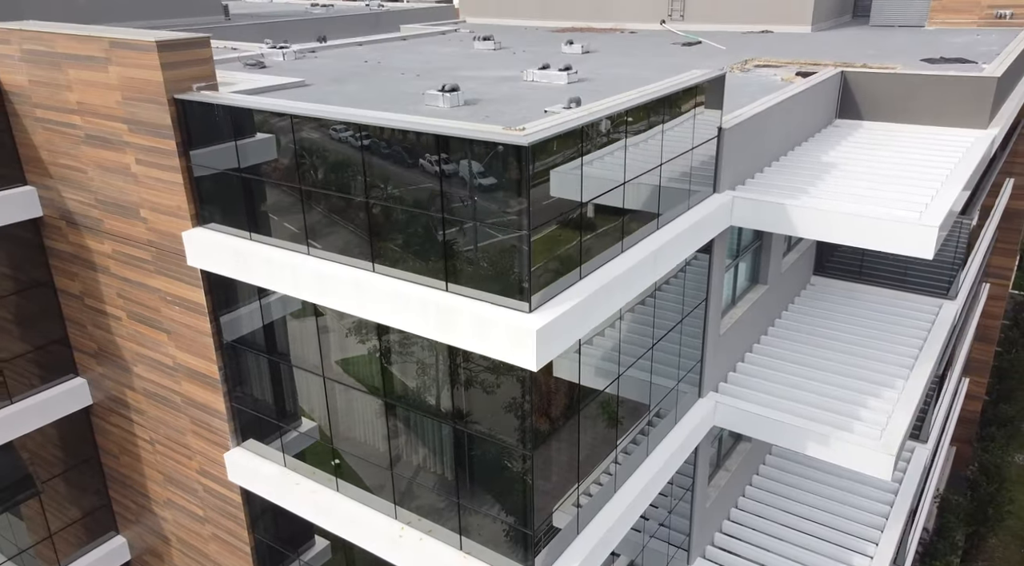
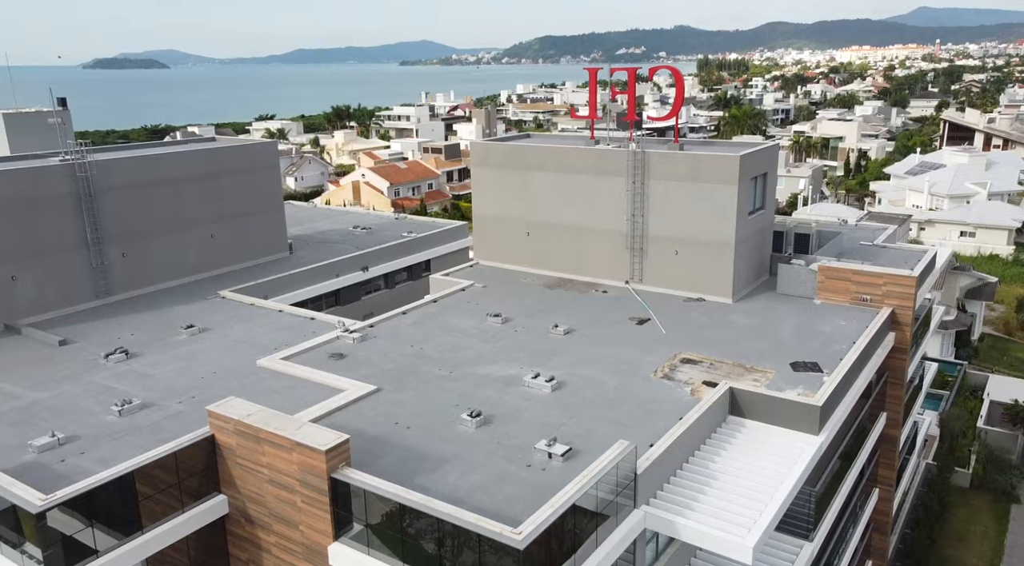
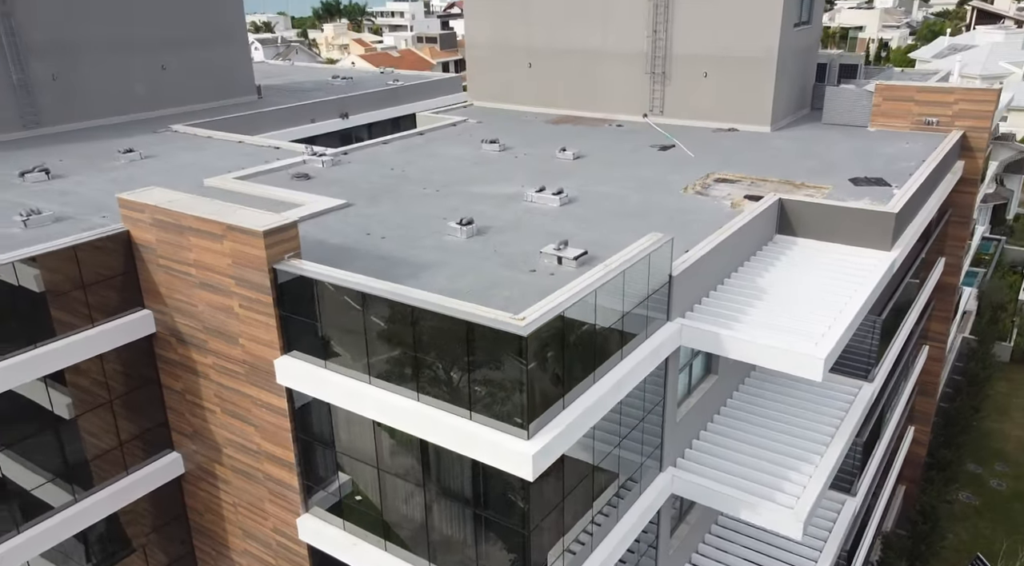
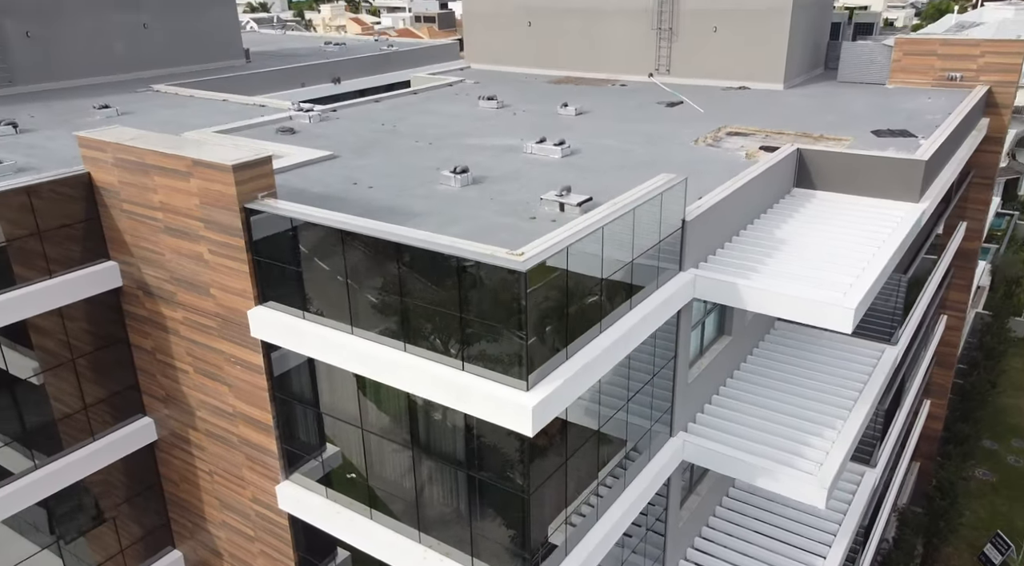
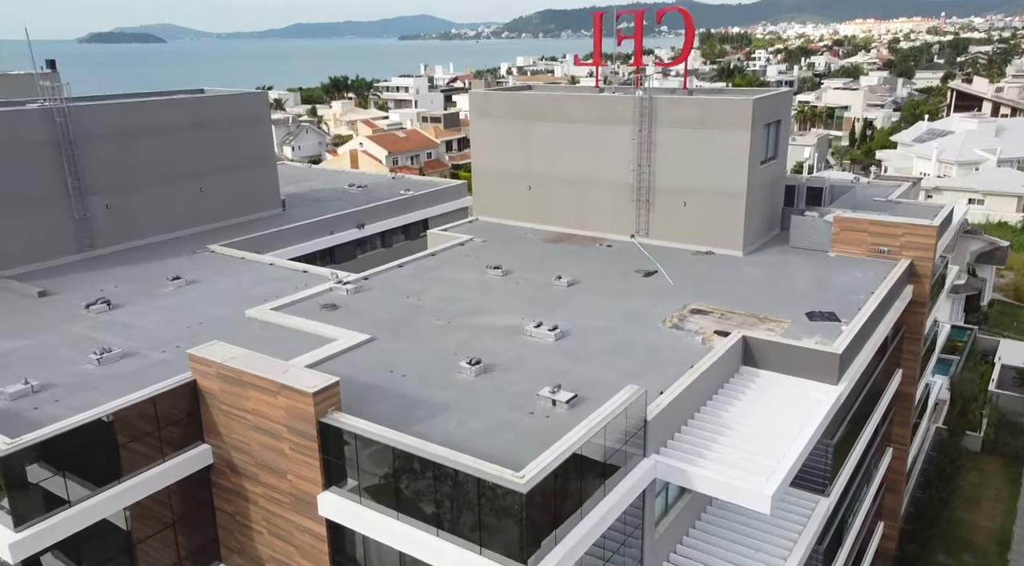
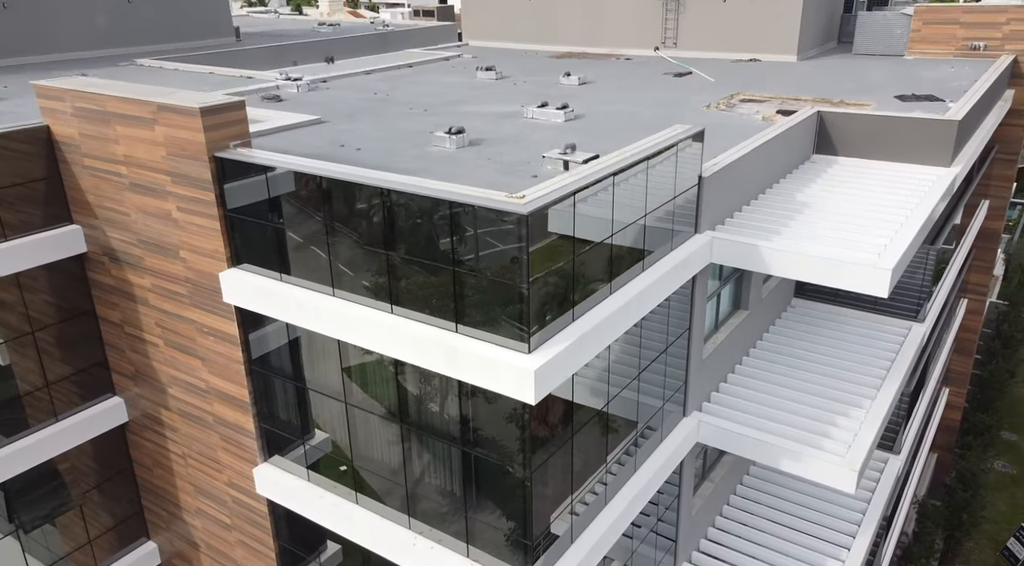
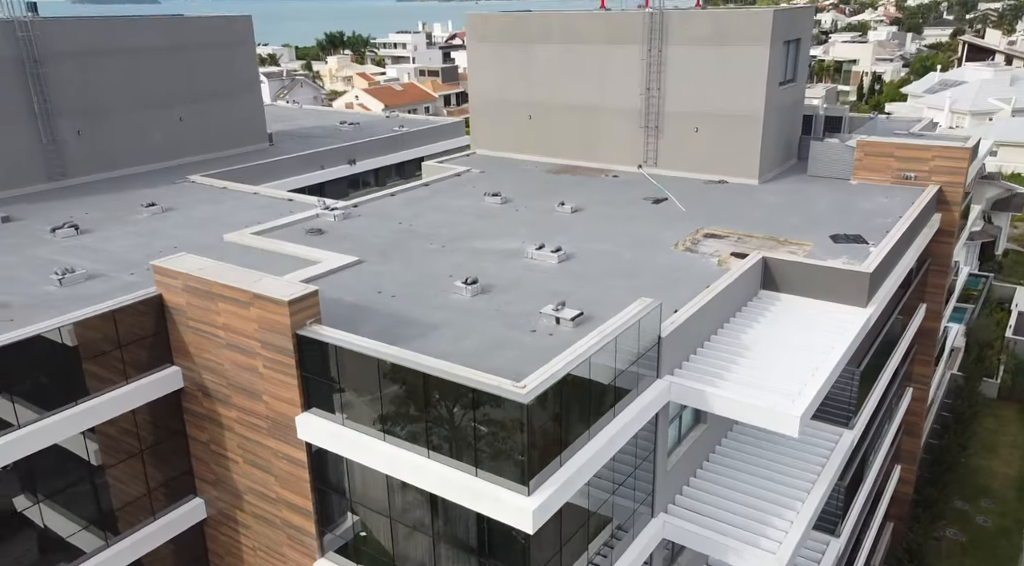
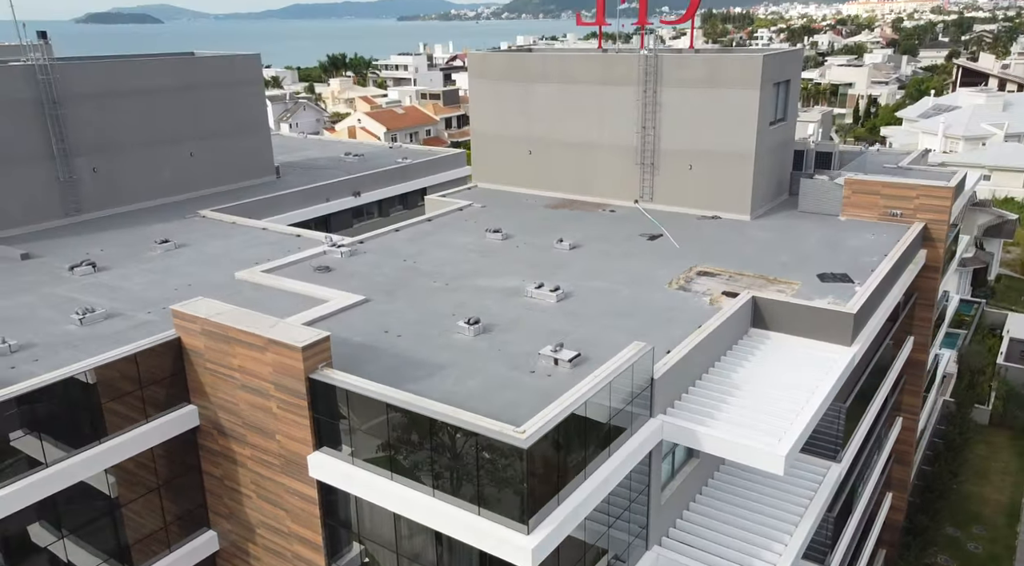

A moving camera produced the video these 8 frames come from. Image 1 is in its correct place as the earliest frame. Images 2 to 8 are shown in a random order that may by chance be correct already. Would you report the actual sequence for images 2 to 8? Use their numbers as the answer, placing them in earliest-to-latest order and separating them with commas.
6, 4, 3, 7, 8, 5, 2
